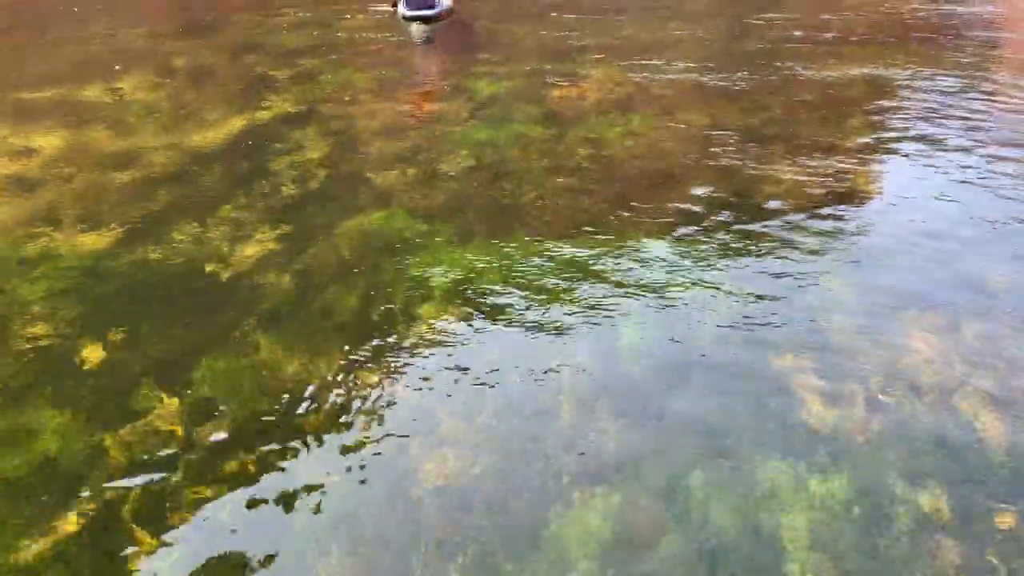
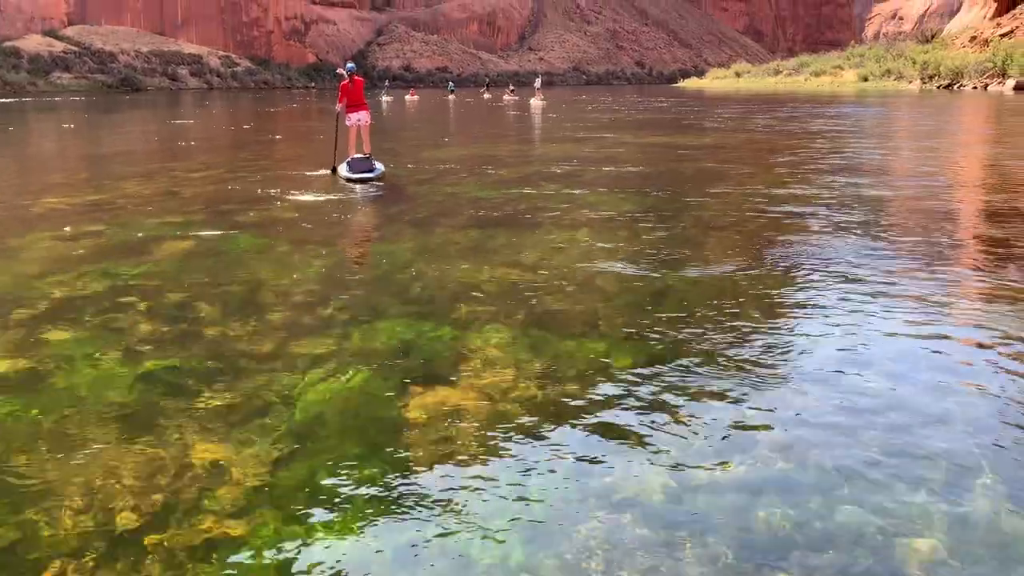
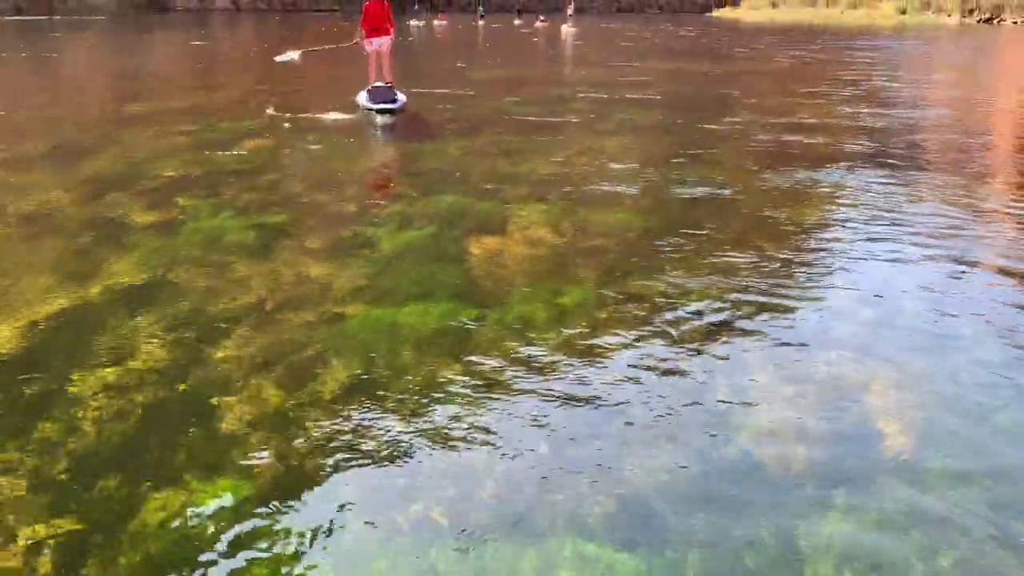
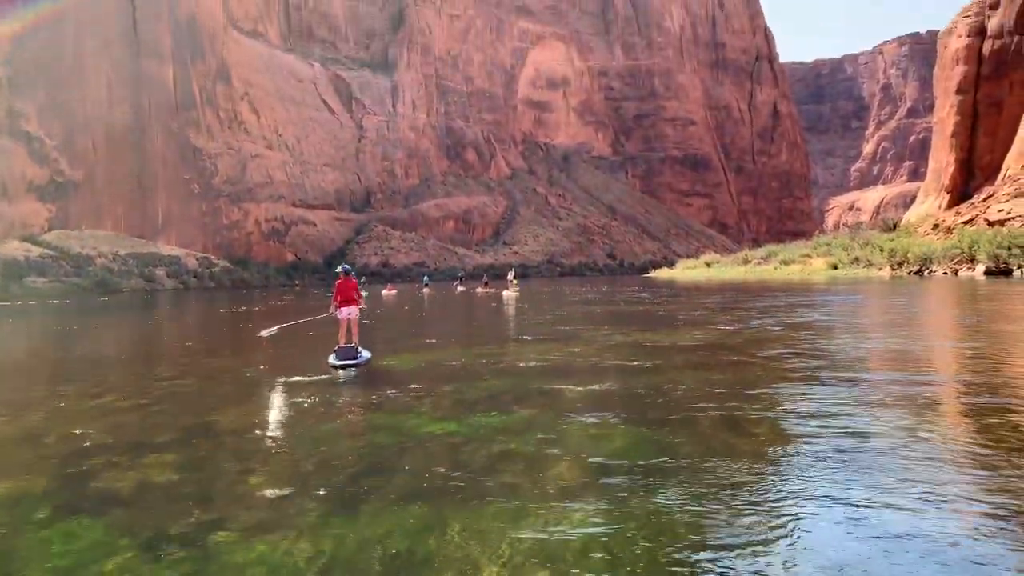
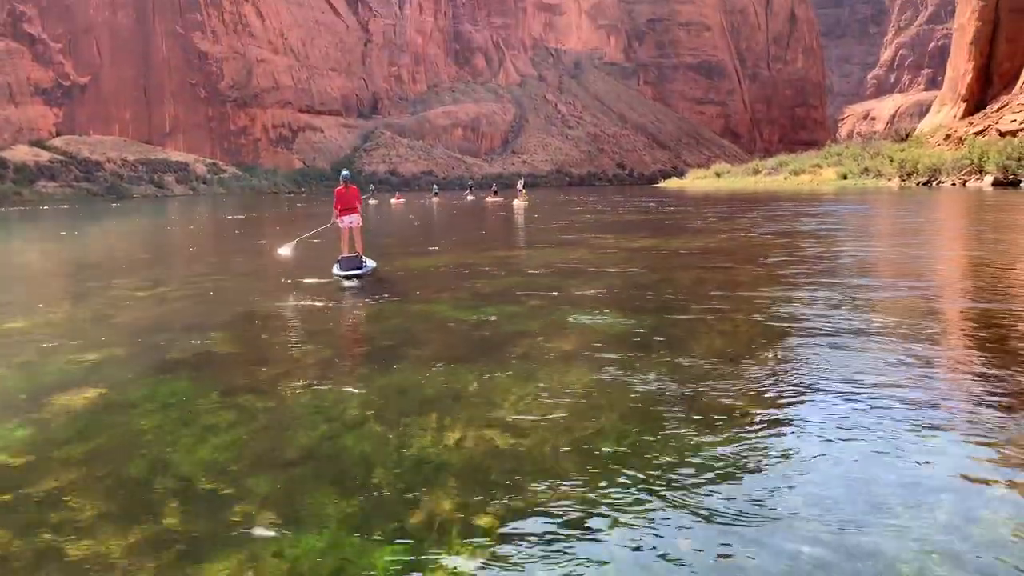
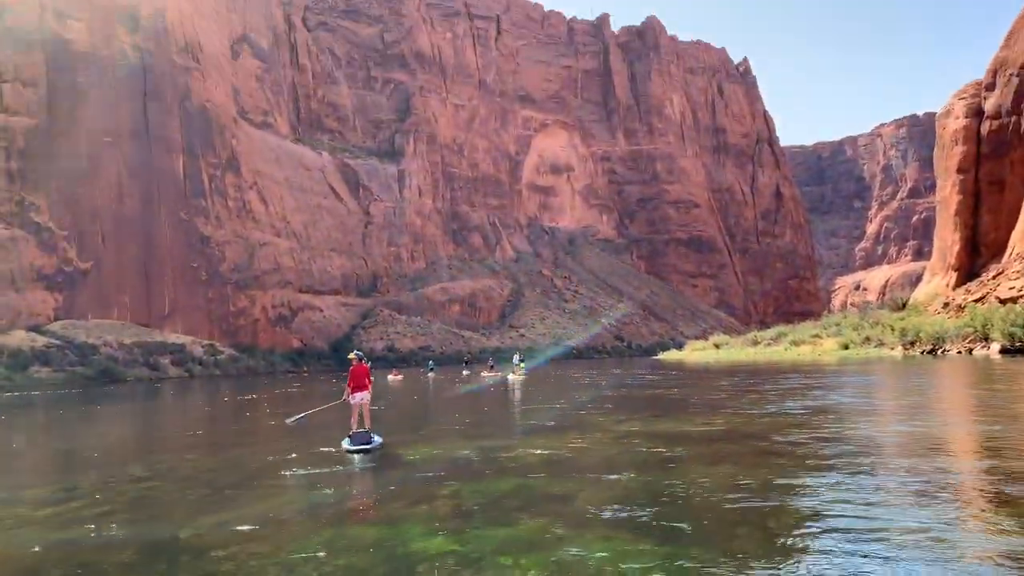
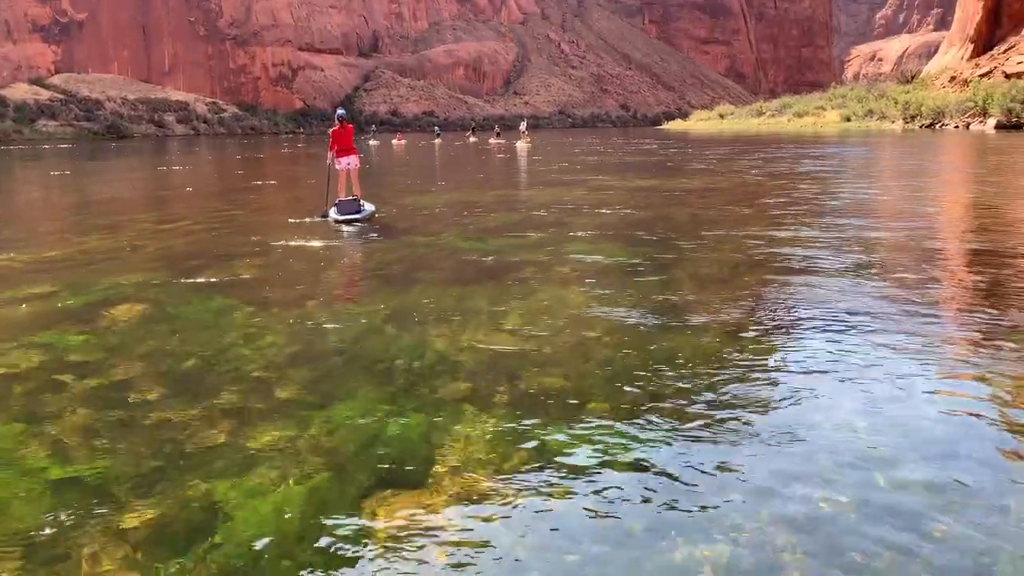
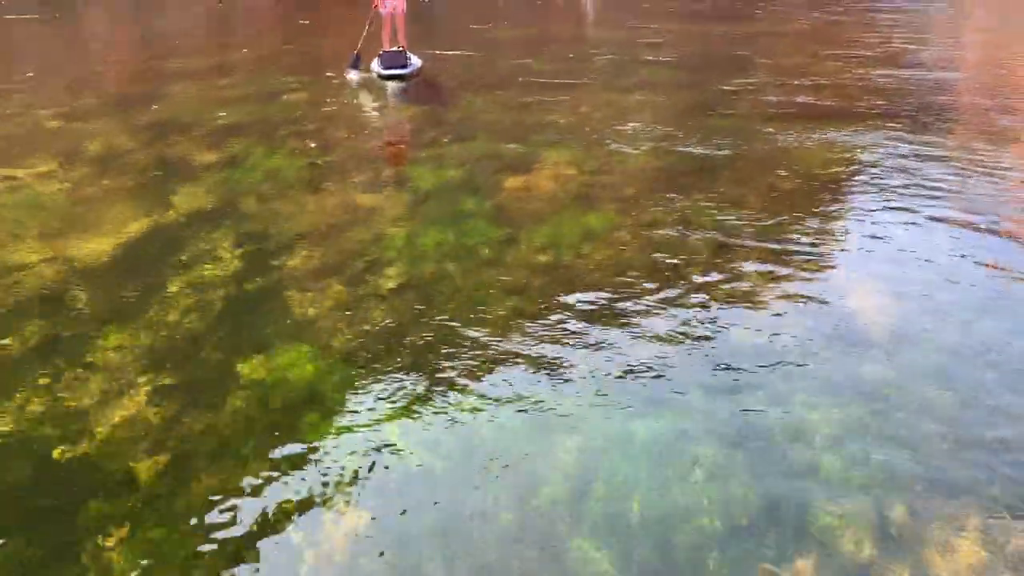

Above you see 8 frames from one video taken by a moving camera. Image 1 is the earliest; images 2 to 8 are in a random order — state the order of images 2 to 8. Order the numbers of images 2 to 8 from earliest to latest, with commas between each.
8, 3, 2, 7, 5, 4, 6
